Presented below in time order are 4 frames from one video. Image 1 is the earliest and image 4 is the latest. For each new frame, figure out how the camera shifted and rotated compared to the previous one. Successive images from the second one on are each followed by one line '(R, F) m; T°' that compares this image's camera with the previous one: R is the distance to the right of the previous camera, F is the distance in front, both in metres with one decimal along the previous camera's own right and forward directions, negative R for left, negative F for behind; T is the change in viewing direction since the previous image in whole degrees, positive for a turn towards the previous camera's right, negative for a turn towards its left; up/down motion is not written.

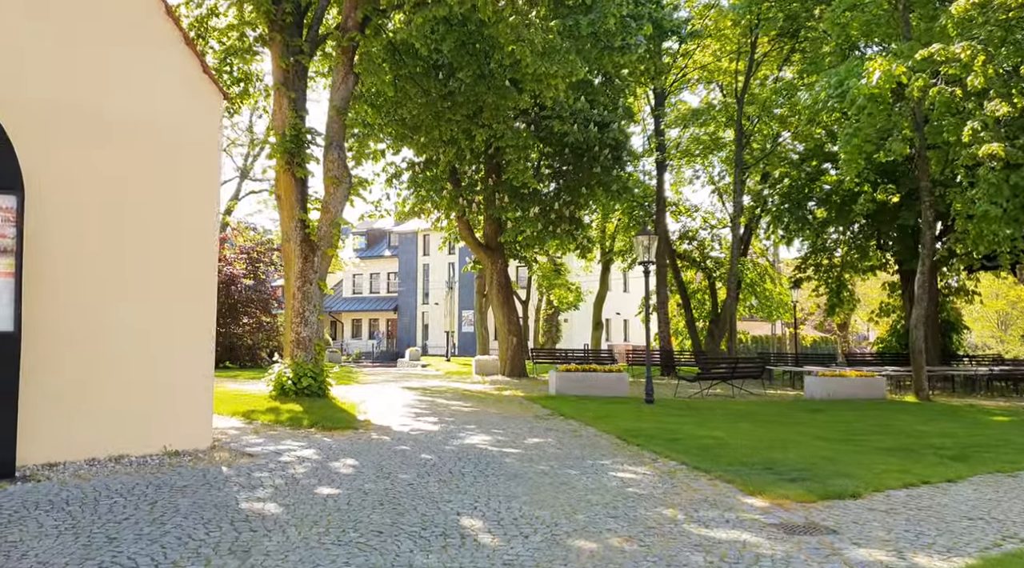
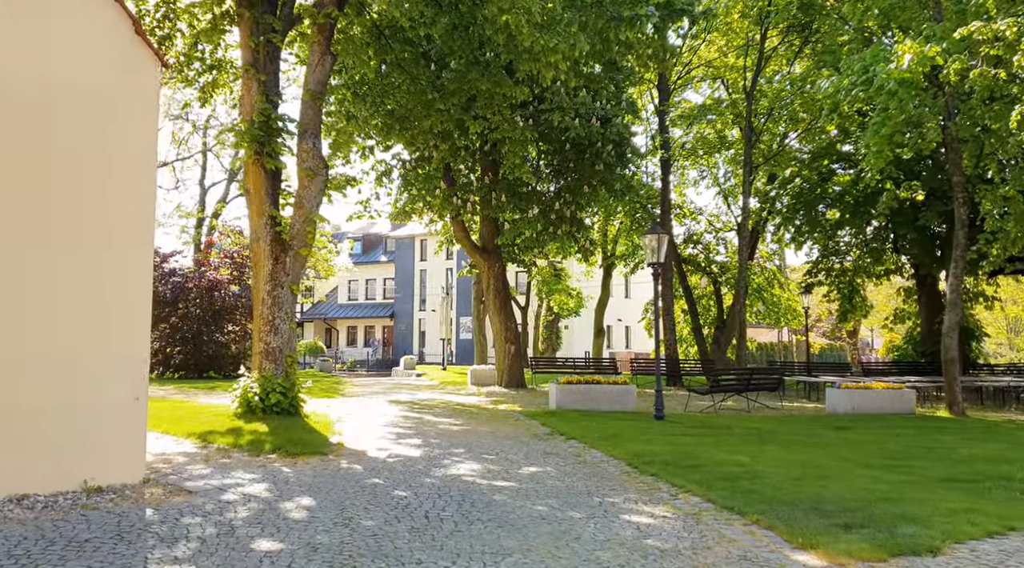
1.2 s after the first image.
(+0.1, +1.4) m; 0°
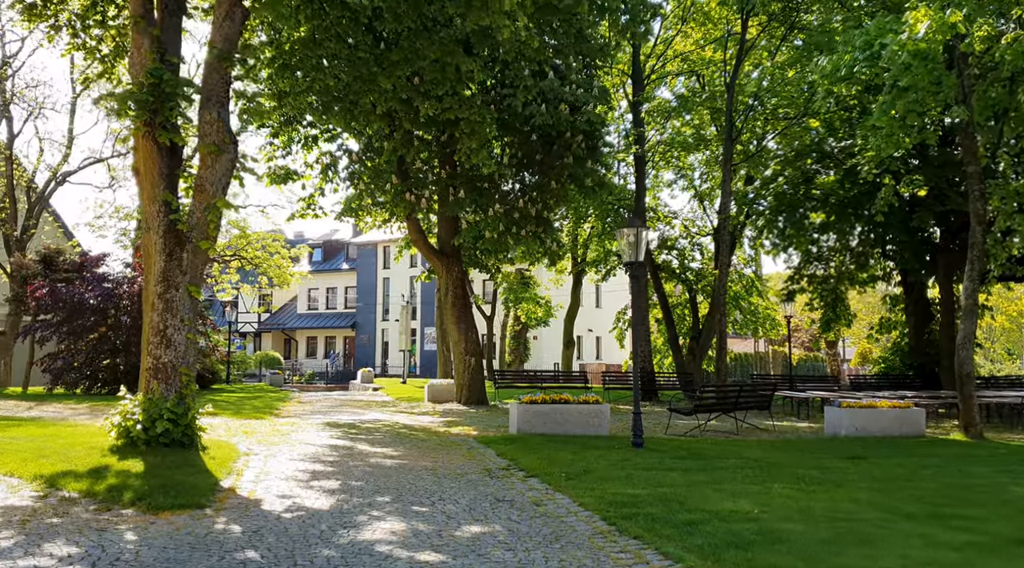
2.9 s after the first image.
(+0.3, +2.2) m; +2°
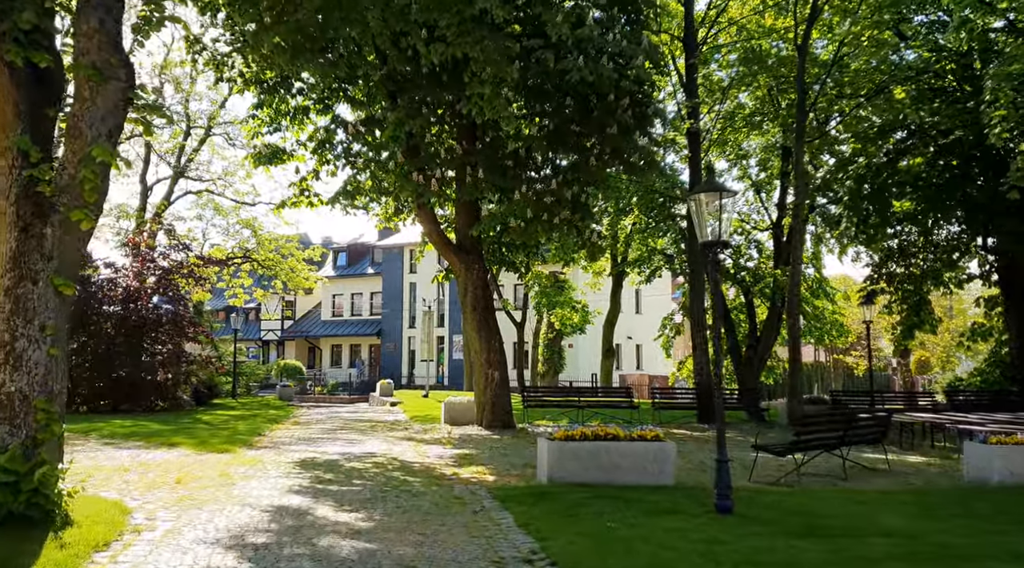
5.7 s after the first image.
(+0.1, +3.5) m; -2°
